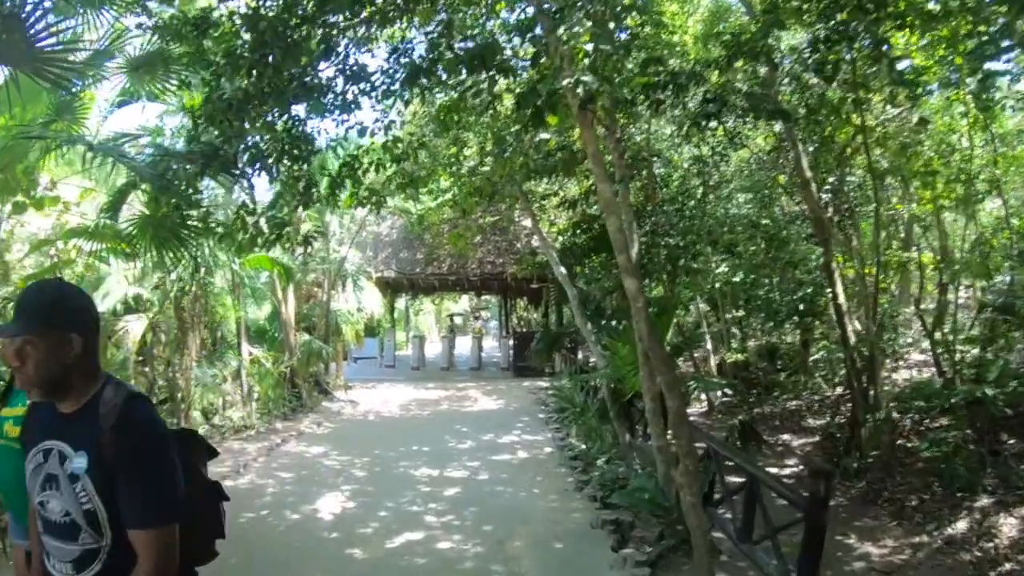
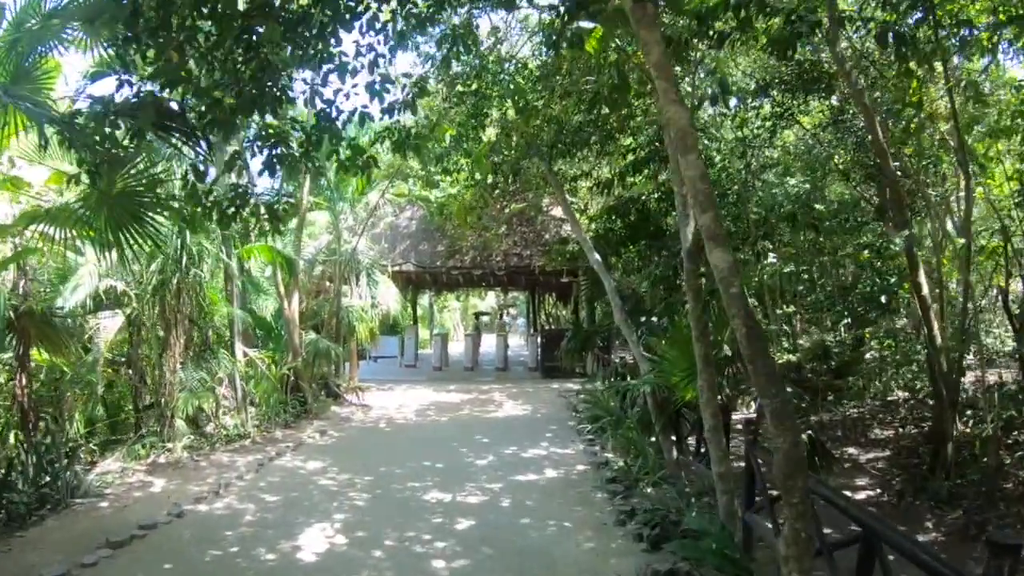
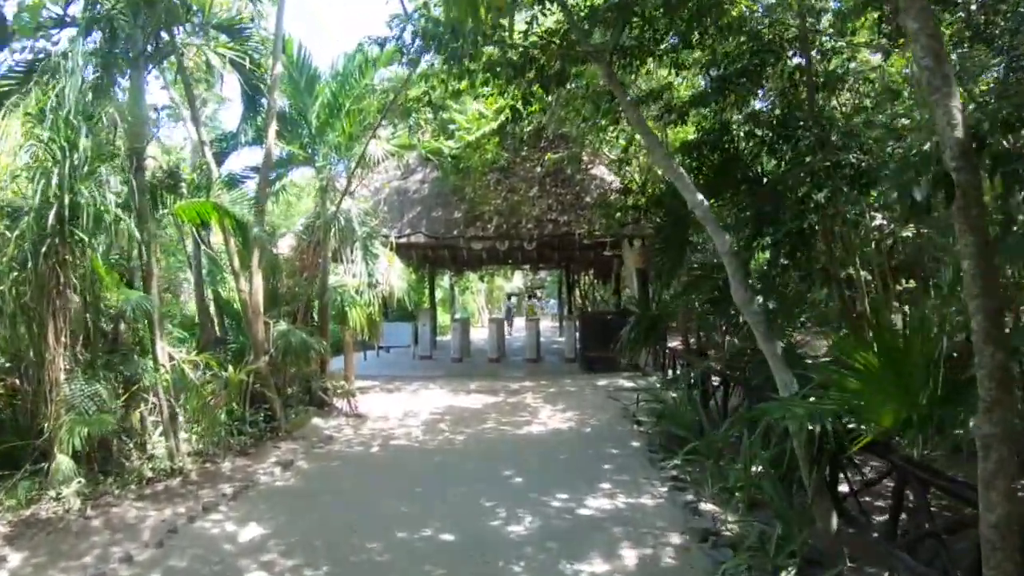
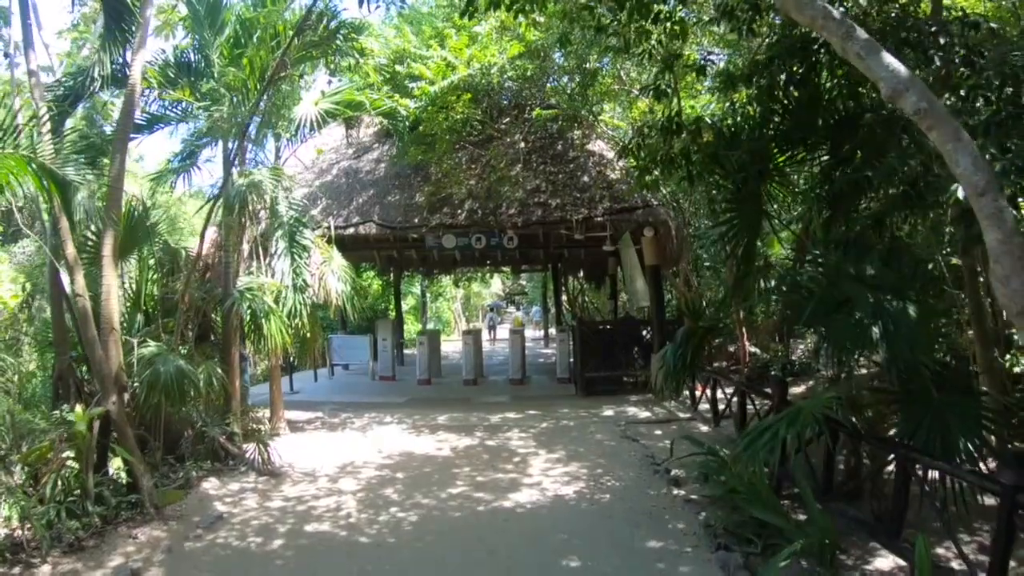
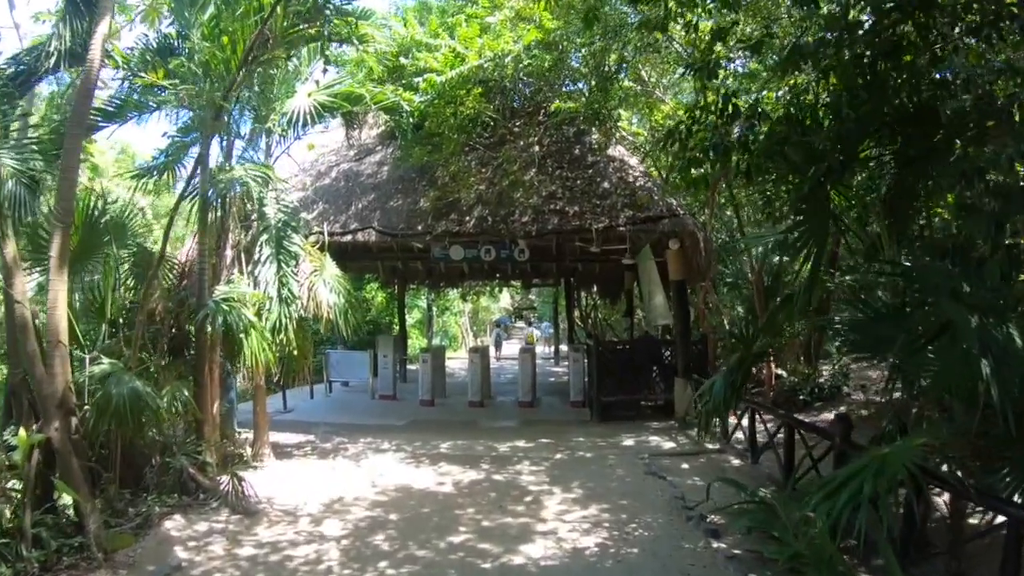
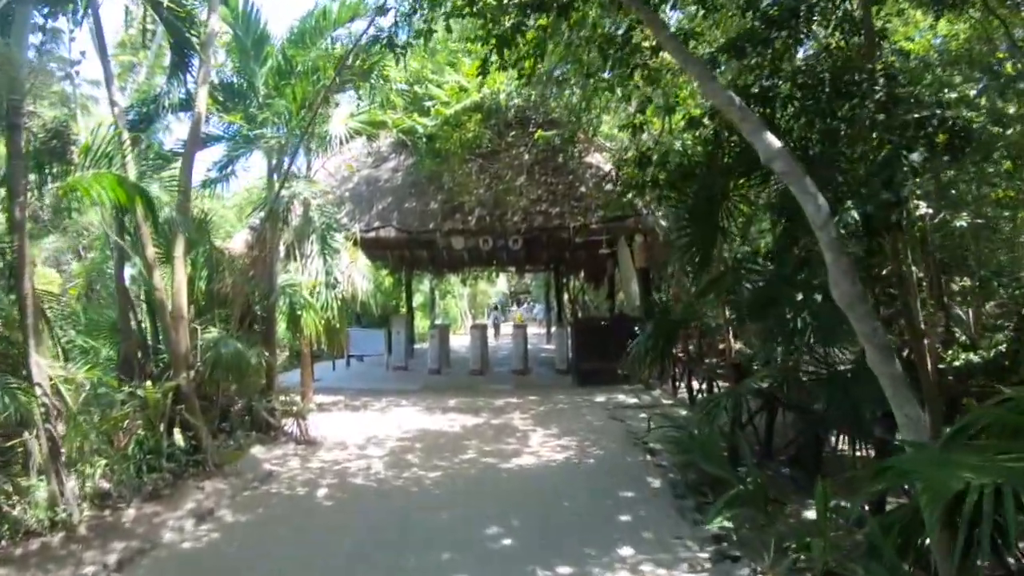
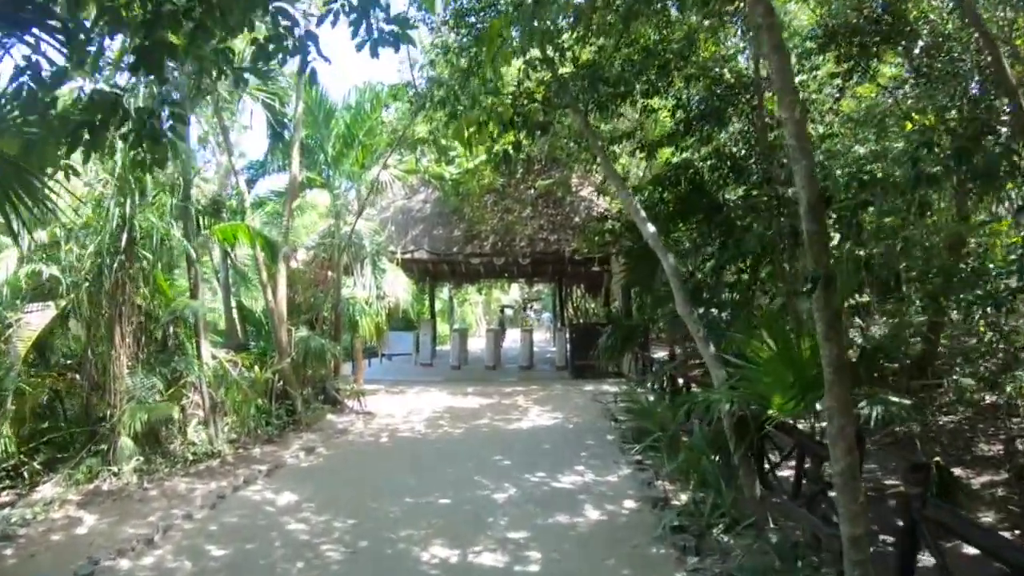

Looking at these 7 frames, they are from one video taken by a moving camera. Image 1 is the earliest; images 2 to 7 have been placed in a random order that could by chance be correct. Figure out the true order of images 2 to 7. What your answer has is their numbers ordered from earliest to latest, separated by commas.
2, 7, 3, 6, 4, 5
